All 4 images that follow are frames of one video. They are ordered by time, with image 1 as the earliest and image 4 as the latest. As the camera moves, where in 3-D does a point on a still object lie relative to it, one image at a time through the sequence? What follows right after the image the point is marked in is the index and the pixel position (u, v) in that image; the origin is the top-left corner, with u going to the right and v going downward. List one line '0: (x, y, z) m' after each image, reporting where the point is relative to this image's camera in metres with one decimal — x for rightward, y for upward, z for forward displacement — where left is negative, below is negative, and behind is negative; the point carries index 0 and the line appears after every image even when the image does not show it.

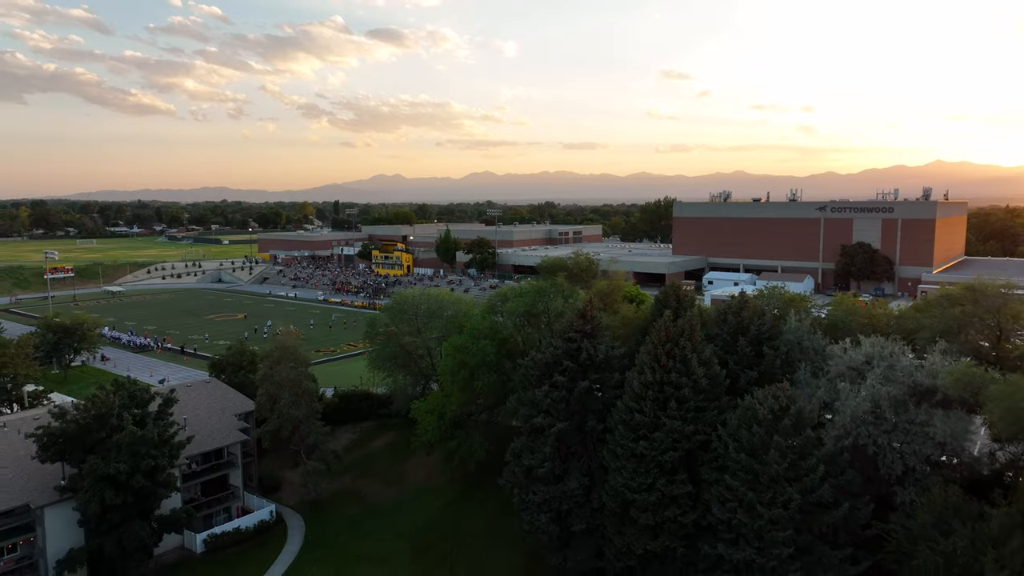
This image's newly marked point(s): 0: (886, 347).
0: (+10.3, -1.6, +19.6) m
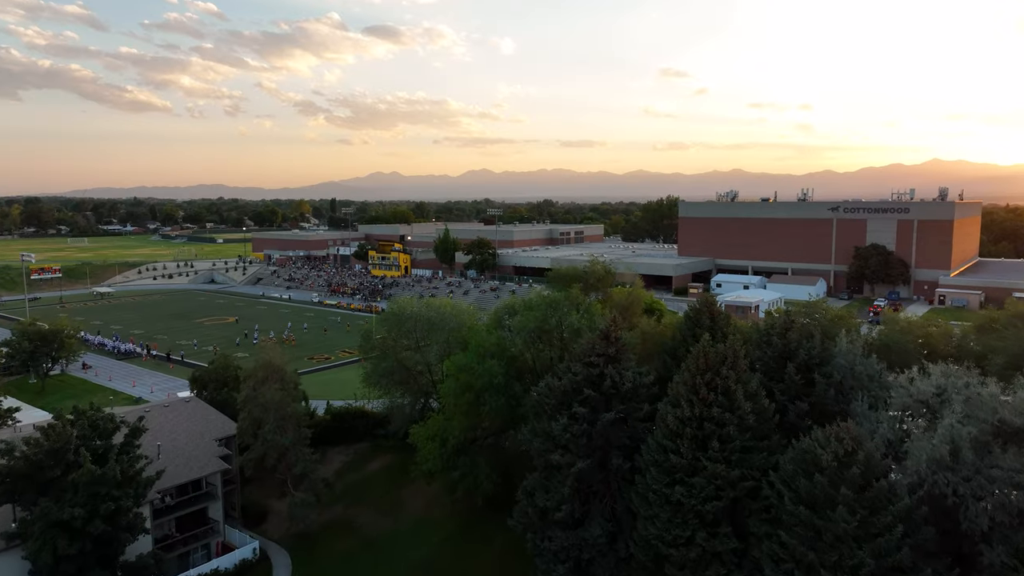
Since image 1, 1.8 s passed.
0: (+10.7, -2.1, +17.0) m
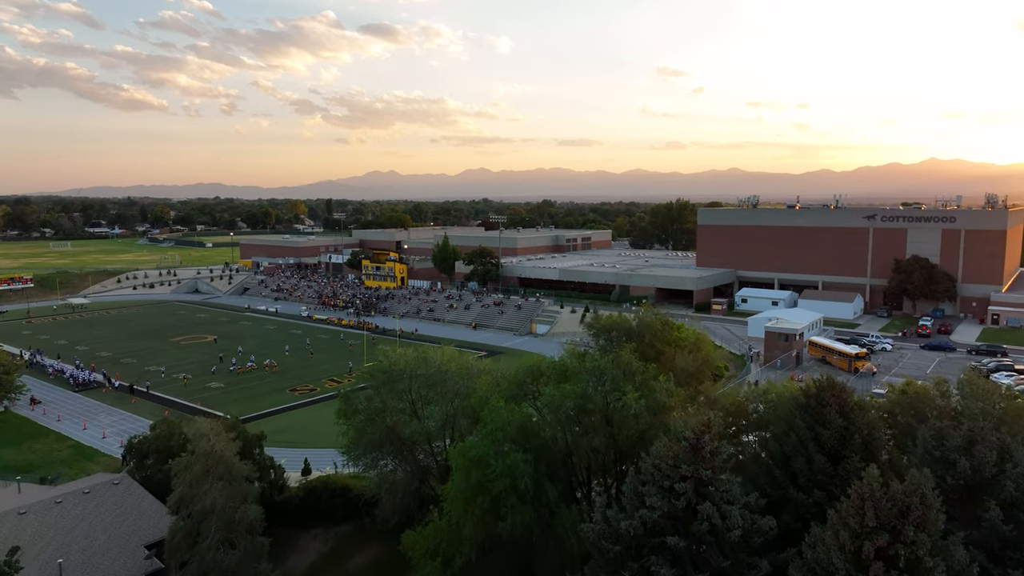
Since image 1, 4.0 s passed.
0: (+11.5, -3.7, +10.6) m
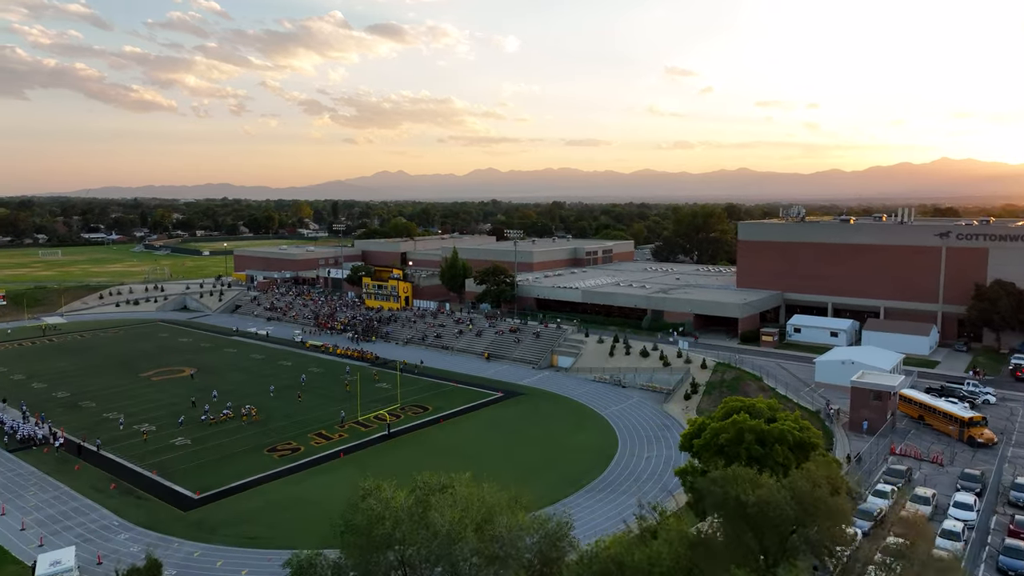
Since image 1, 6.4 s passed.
0: (+12.4, -6.0, +1.9) m
